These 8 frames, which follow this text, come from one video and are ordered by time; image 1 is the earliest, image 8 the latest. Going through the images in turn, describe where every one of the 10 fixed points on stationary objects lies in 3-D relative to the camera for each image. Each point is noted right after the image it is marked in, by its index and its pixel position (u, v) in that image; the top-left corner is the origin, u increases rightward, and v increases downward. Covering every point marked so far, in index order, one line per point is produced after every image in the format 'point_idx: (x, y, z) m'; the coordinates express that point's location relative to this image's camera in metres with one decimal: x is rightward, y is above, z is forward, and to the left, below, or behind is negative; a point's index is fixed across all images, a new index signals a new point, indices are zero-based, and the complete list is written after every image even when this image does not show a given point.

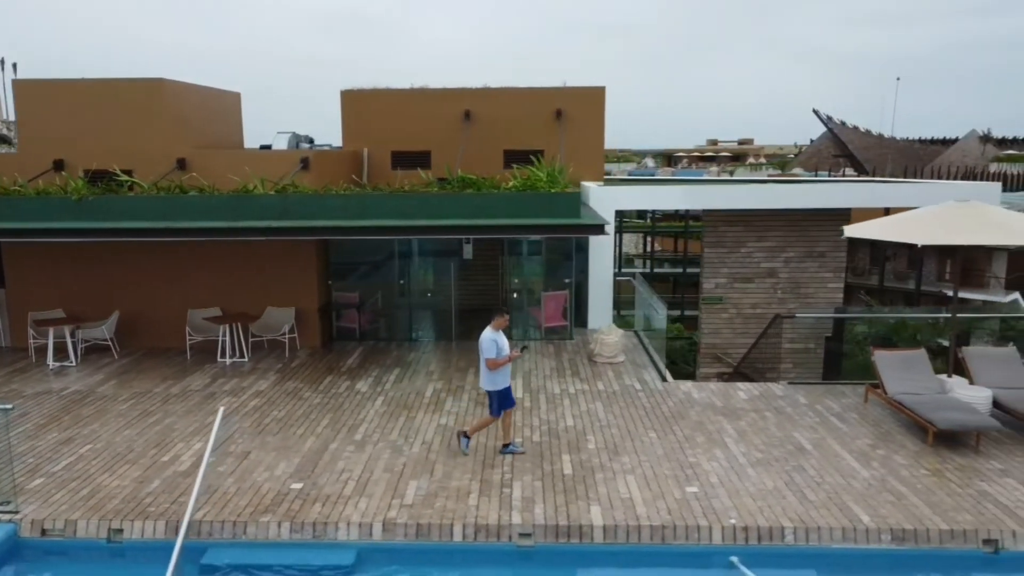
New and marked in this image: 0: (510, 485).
0: (0.0, -1.9, +6.6) m
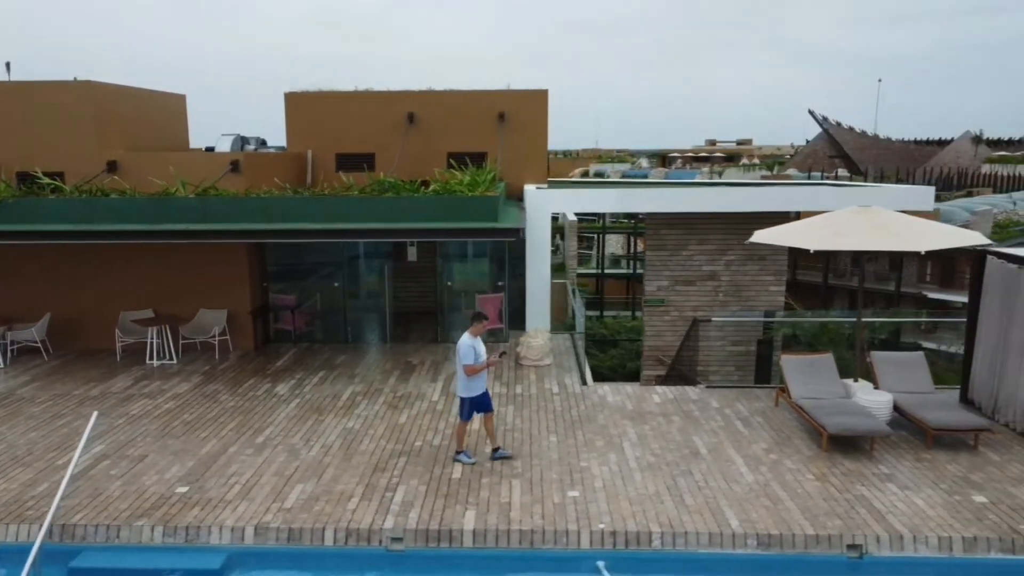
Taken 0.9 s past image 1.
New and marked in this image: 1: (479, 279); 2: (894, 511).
0: (-1.2, -2.0, +6.6) m
1: (-0.8, 0.0, +11.9) m
2: (+3.5, -2.1, +6.2) m
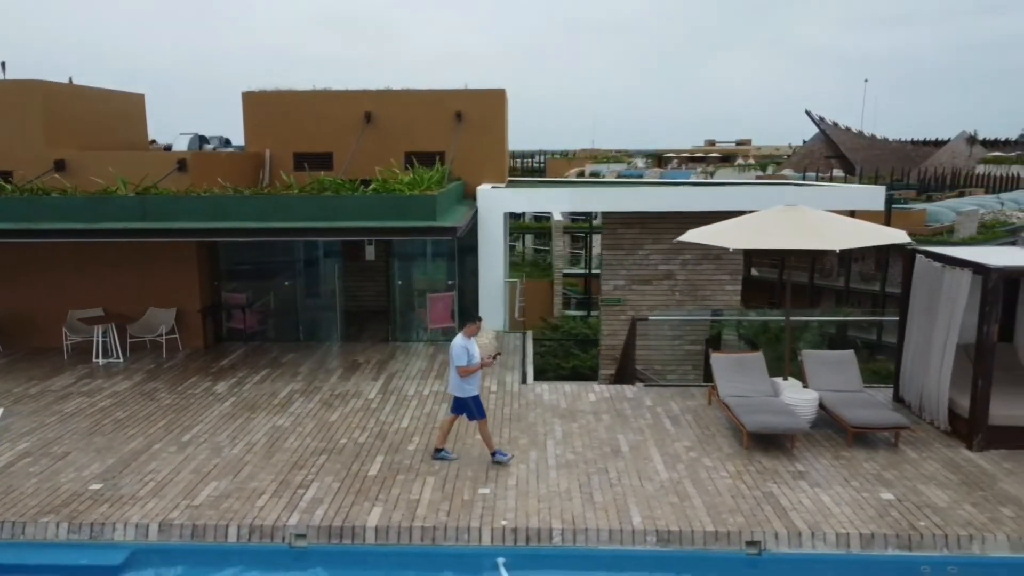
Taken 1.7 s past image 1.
0: (-2.1, -2.0, +6.6) m
1: (-1.7, 0.0, +11.9) m
2: (+2.6, -2.0, +6.2) m
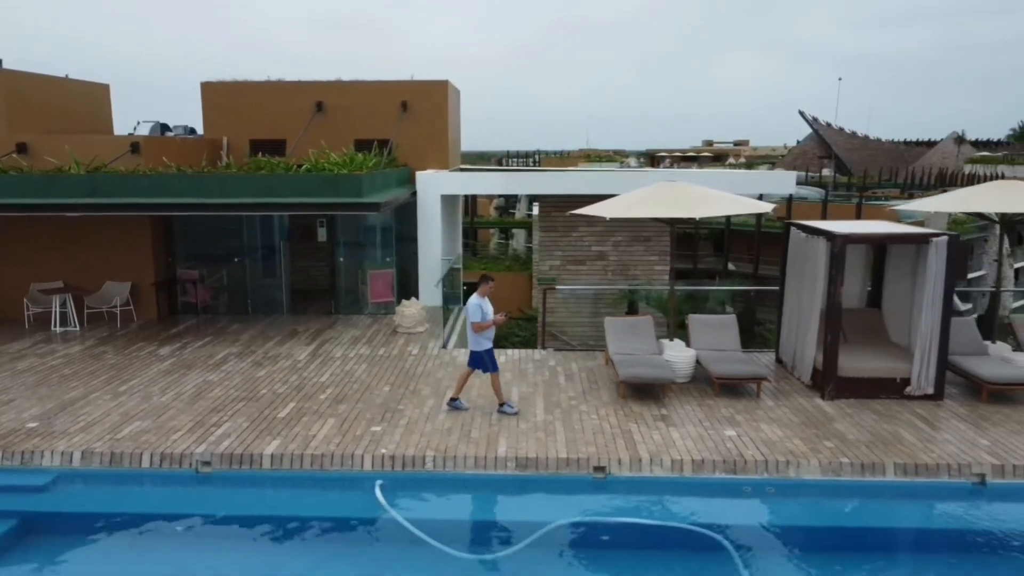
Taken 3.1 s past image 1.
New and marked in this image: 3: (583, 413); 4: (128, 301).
0: (-3.3, -1.5, +7.5) m
1: (-2.9, +0.5, +12.8) m
2: (+1.4, -1.6, +7.0) m
3: (+0.8, -1.5, +7.8) m
4: (-6.9, -0.2, +12.0) m
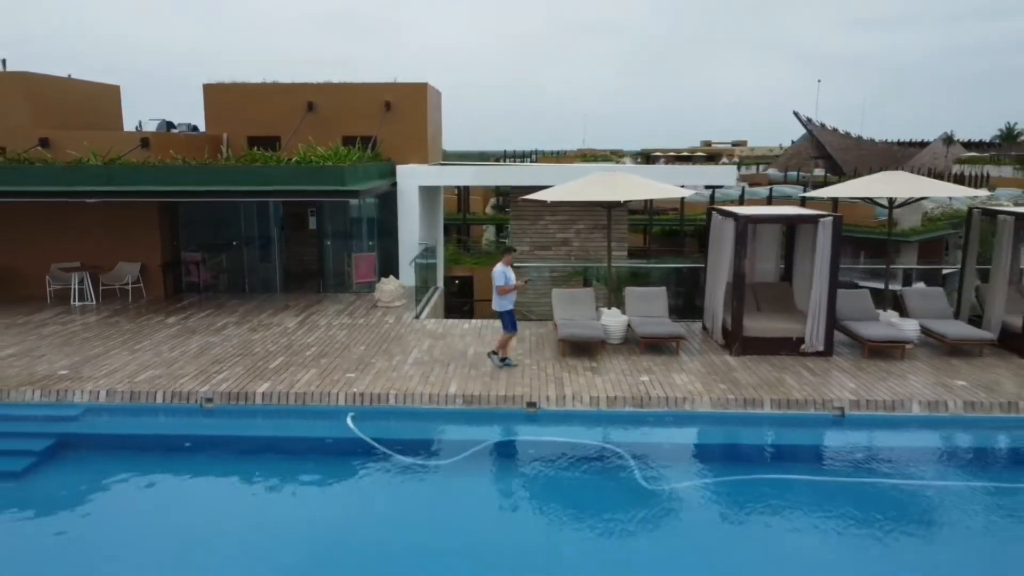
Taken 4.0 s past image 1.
0: (-3.9, -1.1, +8.9) m
1: (-3.6, +0.9, +14.2) m
2: (+0.8, -1.2, +8.5) m
3: (+0.2, -1.1, +9.3) m
4: (-7.6, +0.2, +13.4) m
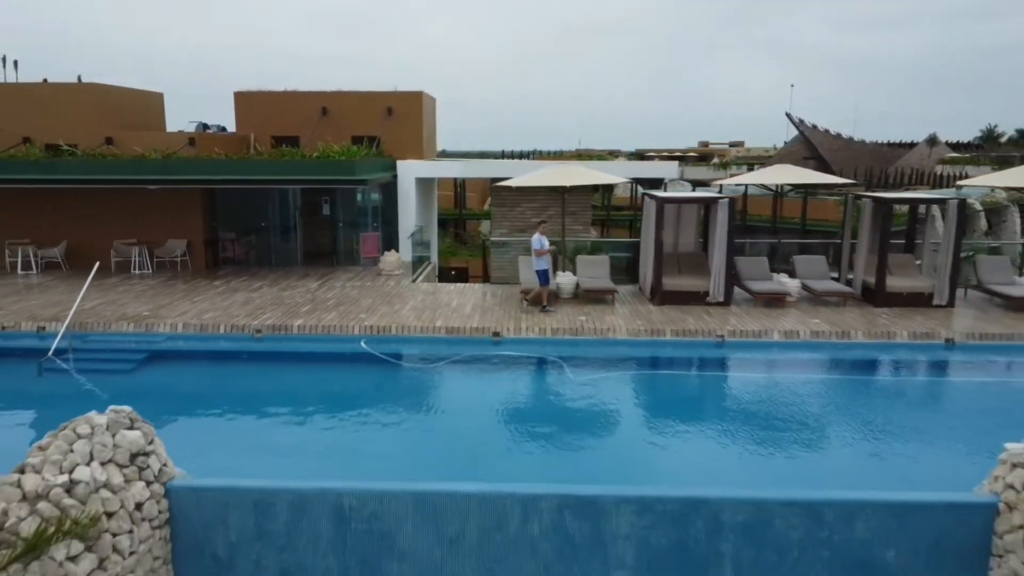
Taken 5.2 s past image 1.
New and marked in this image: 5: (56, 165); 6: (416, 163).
0: (-4.4, -0.5, +11.8) m
1: (-4.1, +1.6, +17.1) m
2: (+0.3, -0.6, +11.4) m
3: (-0.3, -0.4, +12.2) m
4: (-8.1, +0.8, +16.3) m
5: (-10.2, +2.8, +15.0) m
6: (-2.5, +3.3, +17.4) m
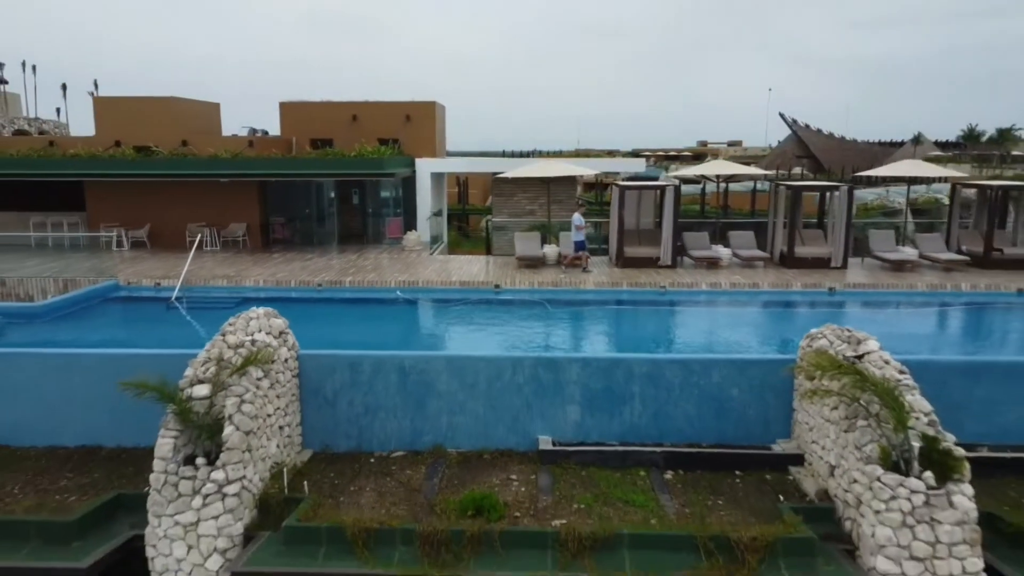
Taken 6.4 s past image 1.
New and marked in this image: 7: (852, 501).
0: (-4.5, +0.3, +15.6) m
1: (-4.1, +2.3, +20.9) m
2: (+0.2, +0.2, +15.1) m
3: (-0.4, +0.4, +15.9) m
4: (-8.1, +1.6, +20.1) m
5: (-10.3, +3.5, +18.7) m
6: (-2.6, +4.1, +21.1) m
7: (+3.9, -2.4, +7.6) m
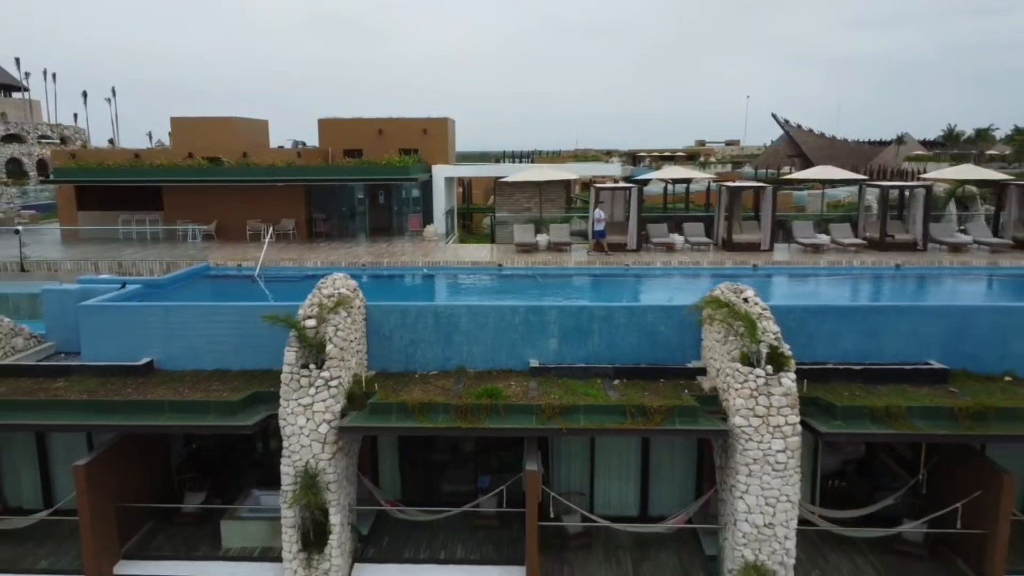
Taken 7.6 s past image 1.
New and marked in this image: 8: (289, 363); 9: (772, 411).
0: (-4.5, +0.9, +20.1) m
1: (-4.1, +2.9, +25.4) m
2: (+0.2, +0.8, +19.6) m
3: (-0.4, +1.0, +20.4) m
4: (-8.2, +2.2, +24.6) m
5: (-10.3, +4.1, +23.2) m
6: (-2.6, +4.7, +25.6) m
7: (+3.9, -1.8, +12.0) m
8: (-4.1, -1.4, +12.2) m
9: (+4.4, -2.1, +11.3) m
